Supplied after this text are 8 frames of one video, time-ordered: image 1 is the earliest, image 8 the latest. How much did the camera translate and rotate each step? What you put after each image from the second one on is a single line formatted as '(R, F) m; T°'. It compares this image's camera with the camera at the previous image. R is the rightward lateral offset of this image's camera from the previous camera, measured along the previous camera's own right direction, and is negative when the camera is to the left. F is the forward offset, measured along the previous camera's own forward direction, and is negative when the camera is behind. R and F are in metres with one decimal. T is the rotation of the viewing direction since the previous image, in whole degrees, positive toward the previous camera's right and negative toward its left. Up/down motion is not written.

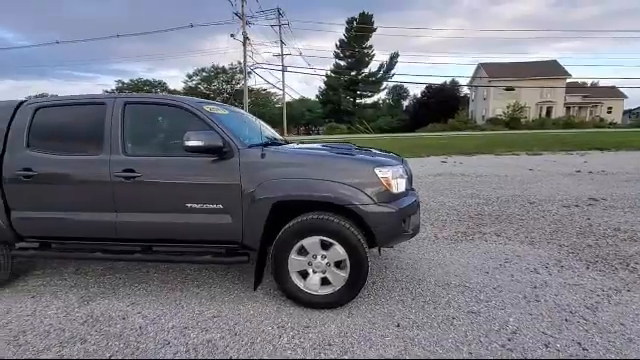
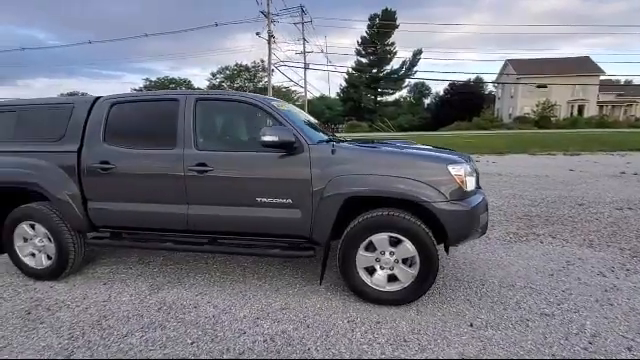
(-0.5, 0.0) m; -3°
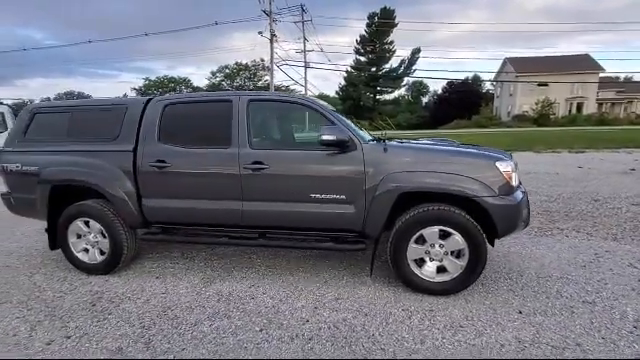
(-0.6, -0.2) m; 0°
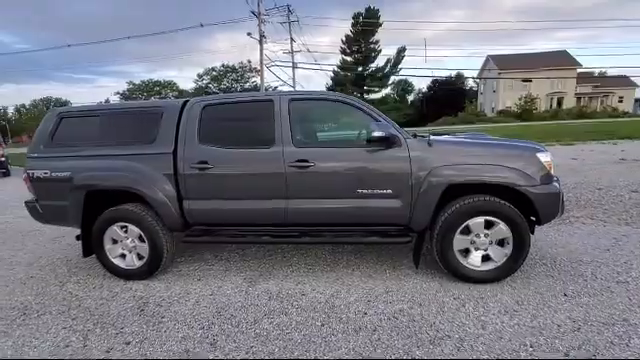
(-0.6, 0.0) m; +2°
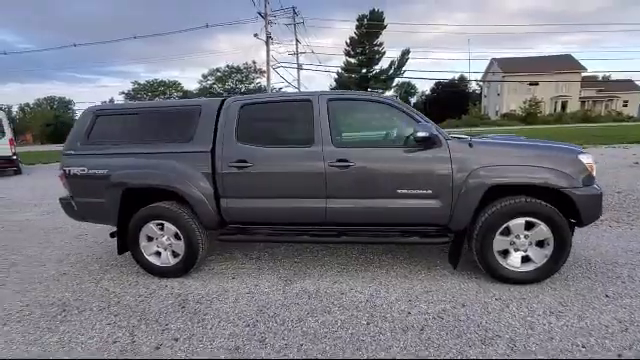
(-0.4, 0.0) m; 0°
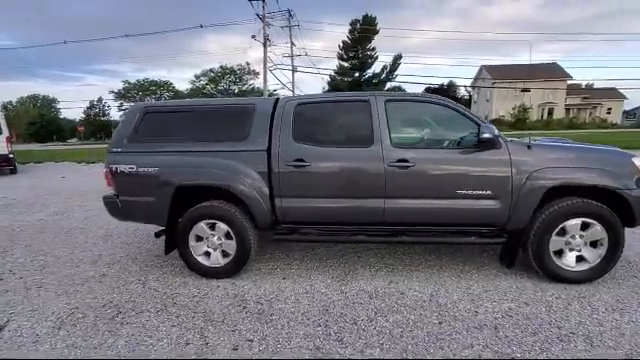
(-0.8, 0.0) m; +2°
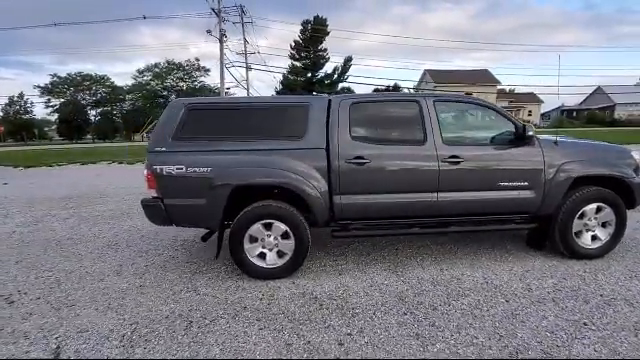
(-1.3, 0.0) m; +9°
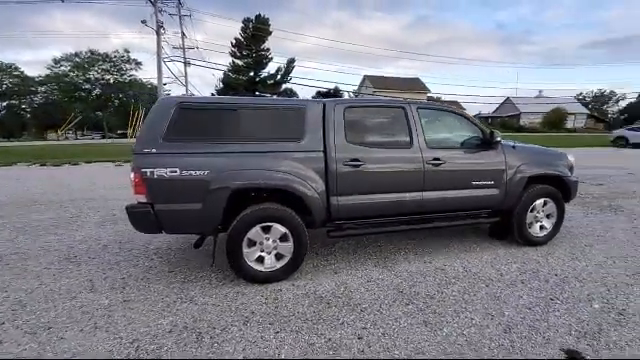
(-0.7, 0.0) m; +11°
